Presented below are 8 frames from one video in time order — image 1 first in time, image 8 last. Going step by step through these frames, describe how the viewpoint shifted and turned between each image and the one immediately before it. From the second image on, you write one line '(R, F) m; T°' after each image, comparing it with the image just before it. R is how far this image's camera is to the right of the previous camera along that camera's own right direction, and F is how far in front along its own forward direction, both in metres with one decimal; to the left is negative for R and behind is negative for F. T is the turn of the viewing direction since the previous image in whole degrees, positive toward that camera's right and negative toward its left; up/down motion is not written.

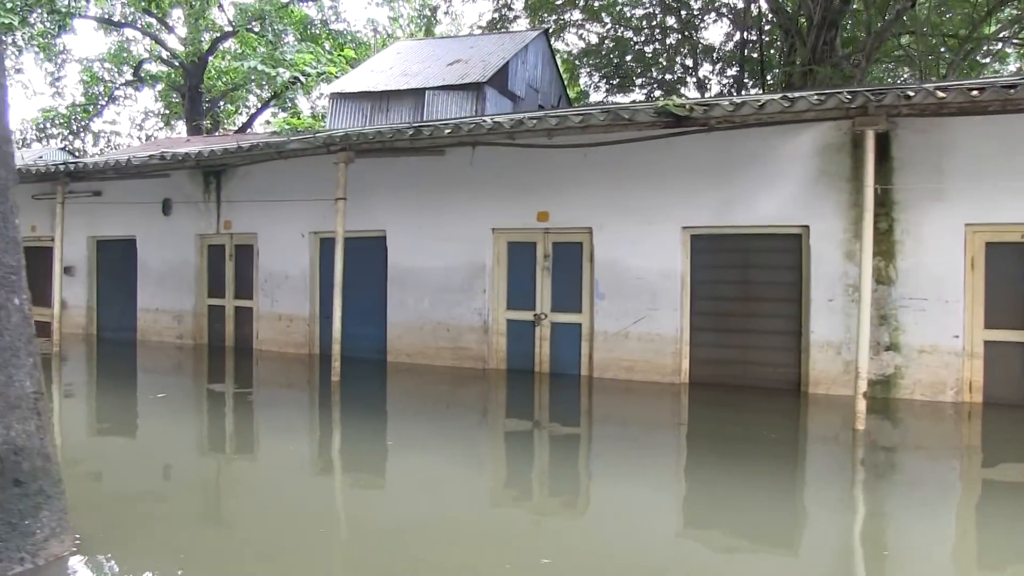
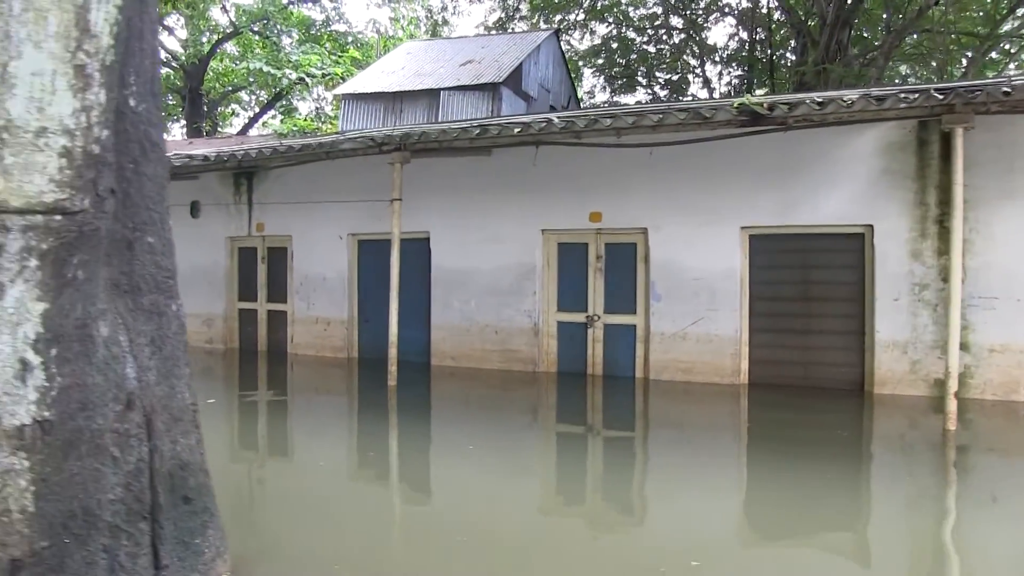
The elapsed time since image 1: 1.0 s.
(-0.4, +0.1) m; +1°
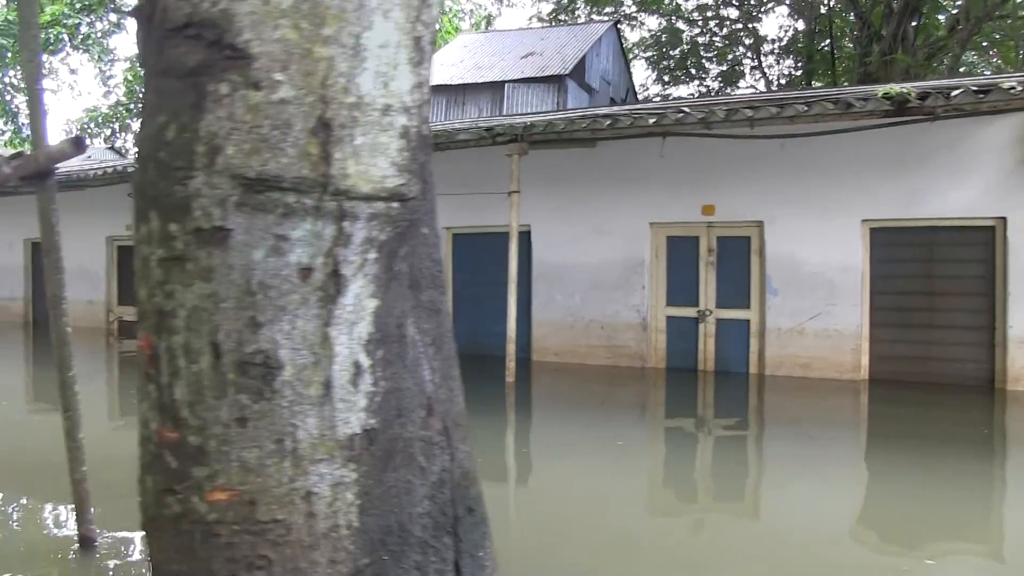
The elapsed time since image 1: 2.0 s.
(-0.5, +0.2) m; -1°
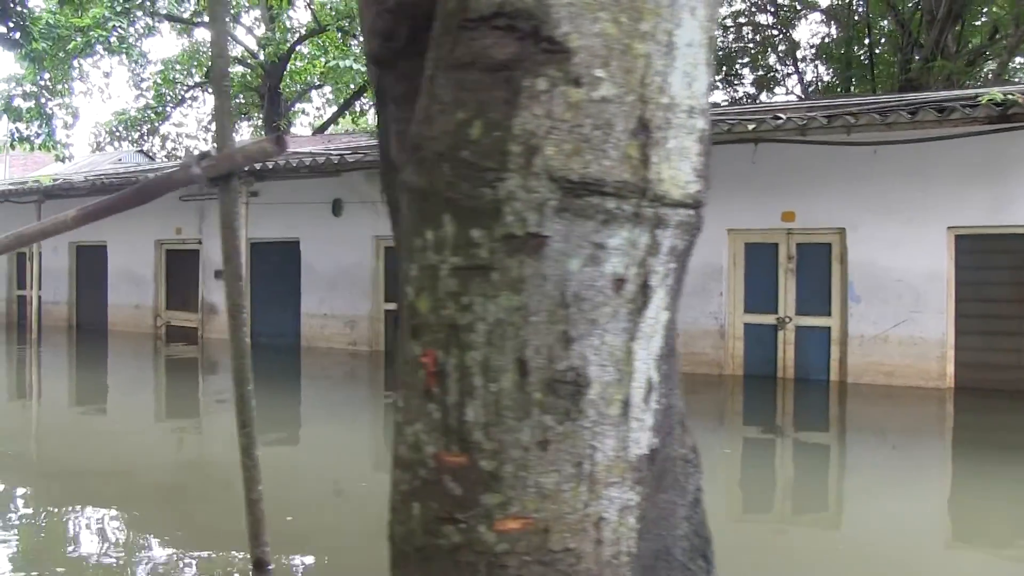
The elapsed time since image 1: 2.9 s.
(-0.4, +0.1) m; 0°
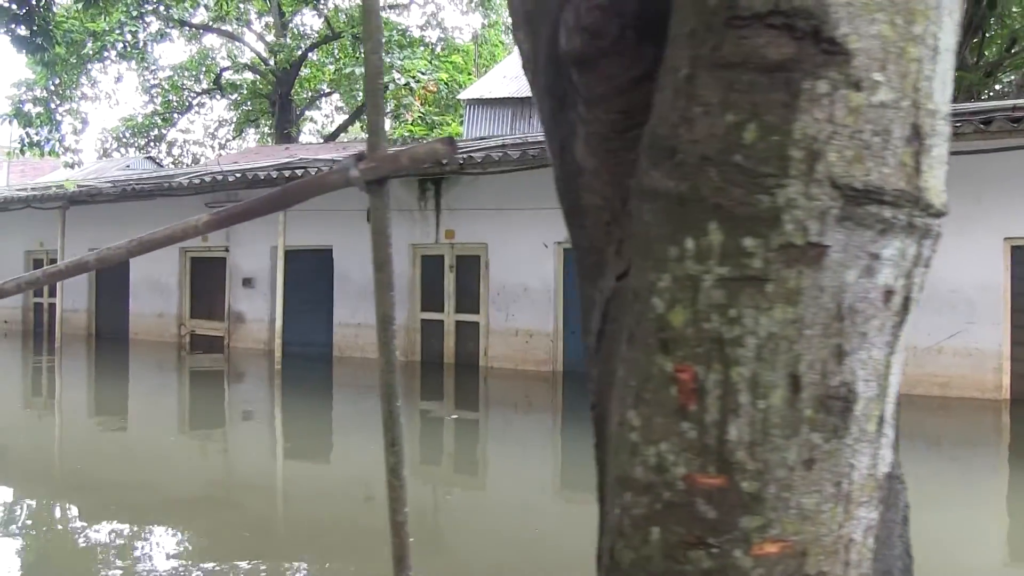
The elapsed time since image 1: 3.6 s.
(-0.3, +0.1) m; 0°
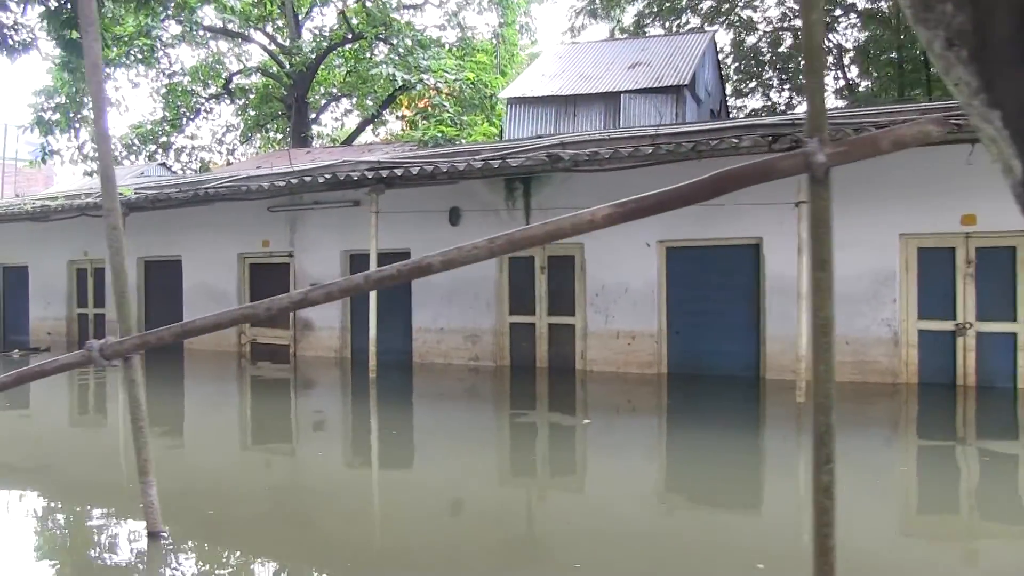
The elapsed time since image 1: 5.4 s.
(-0.7, +0.2) m; +1°
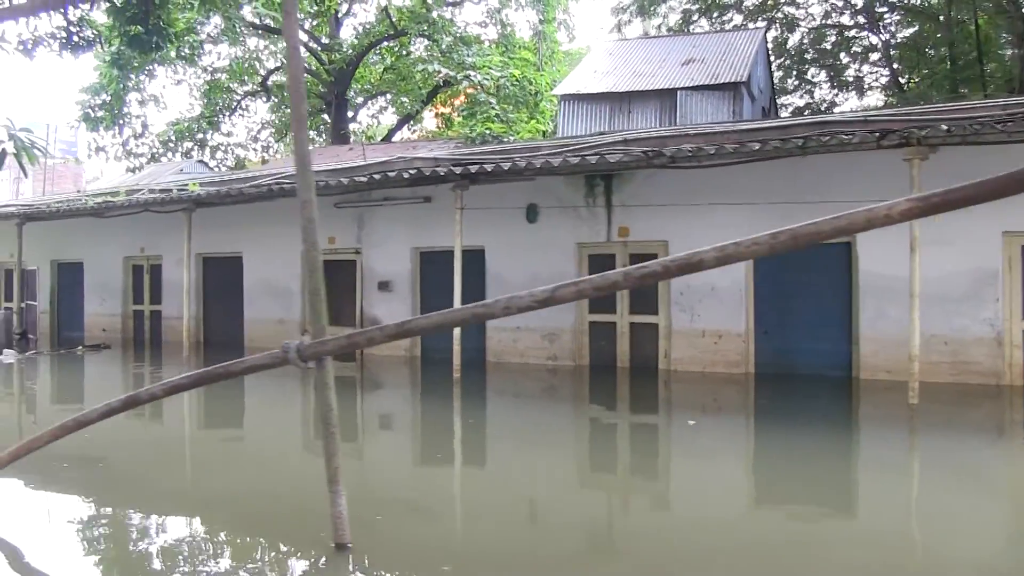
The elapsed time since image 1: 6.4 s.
(-0.4, +0.1) m; -1°
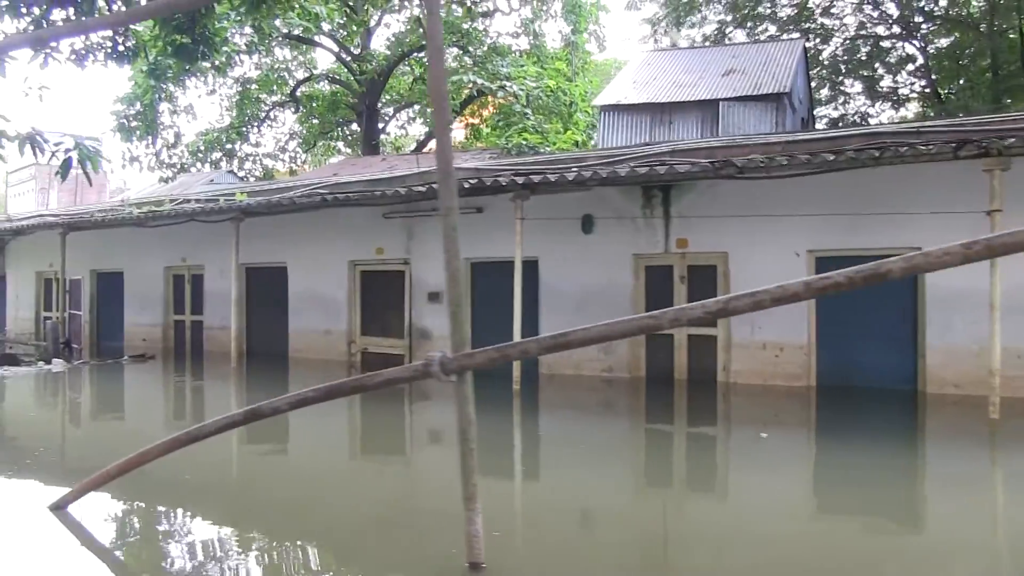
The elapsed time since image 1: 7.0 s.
(-0.3, +0.1) m; -1°
